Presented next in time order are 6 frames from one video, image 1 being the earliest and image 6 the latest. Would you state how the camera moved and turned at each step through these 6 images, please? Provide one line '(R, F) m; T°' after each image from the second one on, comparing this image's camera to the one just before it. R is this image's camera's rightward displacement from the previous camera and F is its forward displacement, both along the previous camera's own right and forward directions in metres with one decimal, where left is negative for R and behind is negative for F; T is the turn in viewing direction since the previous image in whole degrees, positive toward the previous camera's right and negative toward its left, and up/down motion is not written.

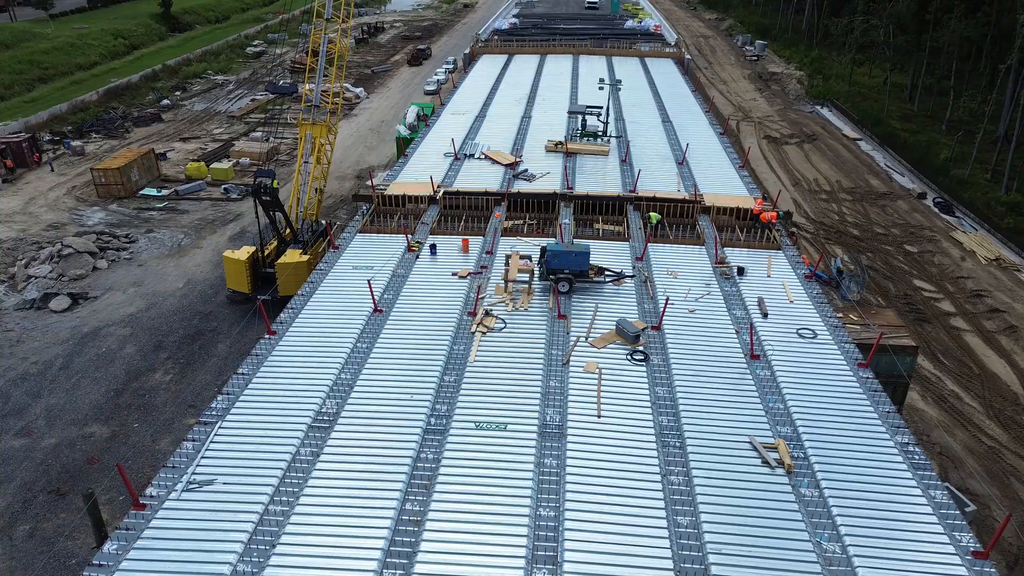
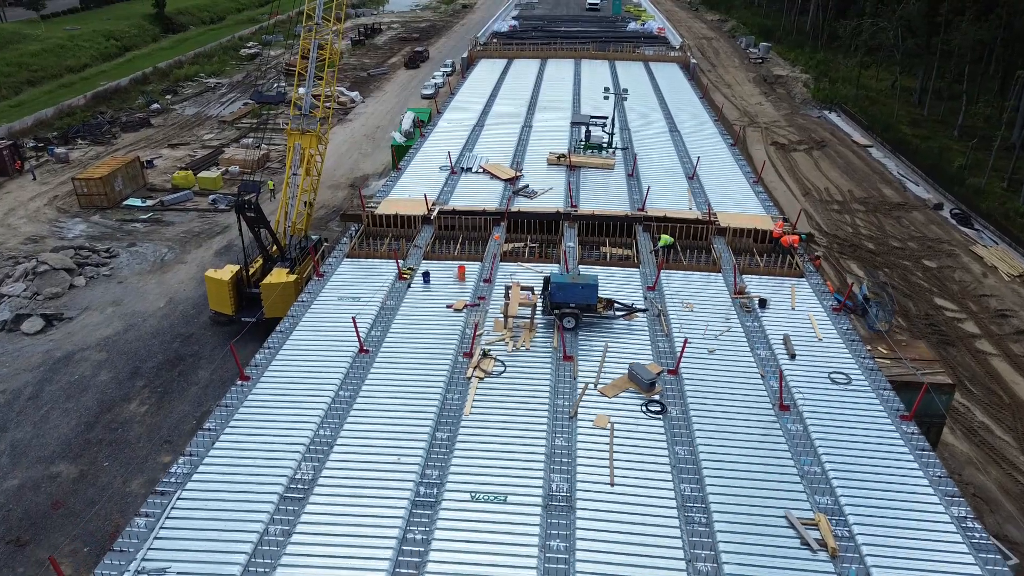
(0.0, +1.8) m; 0°
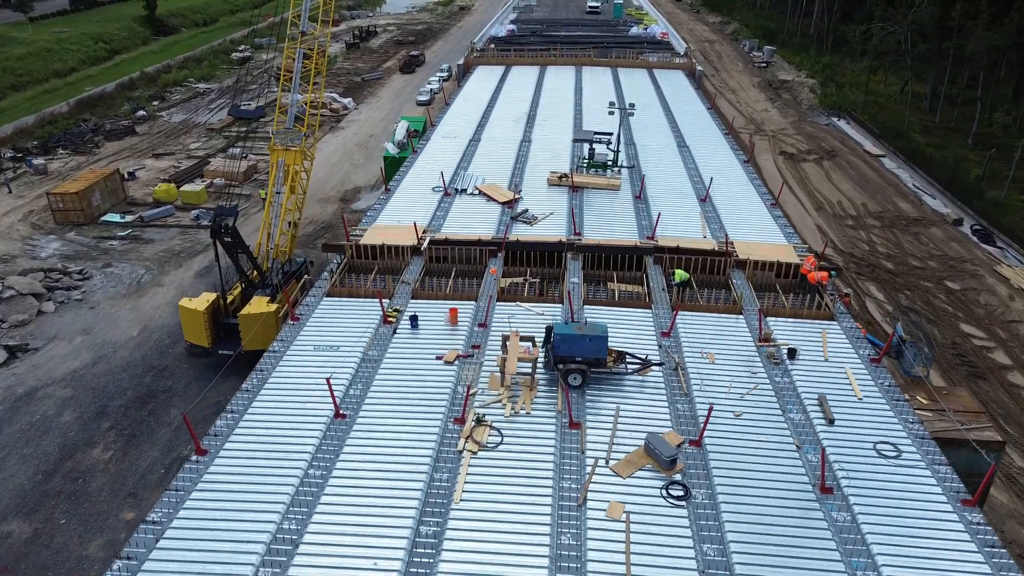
(0.0, +2.1) m; 0°
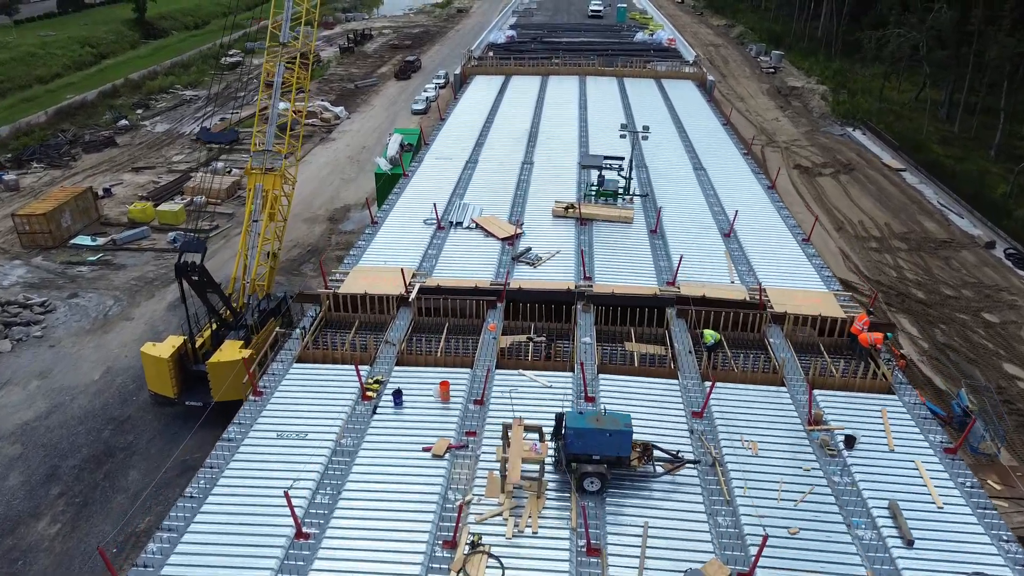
(-0.1, +2.8) m; 0°
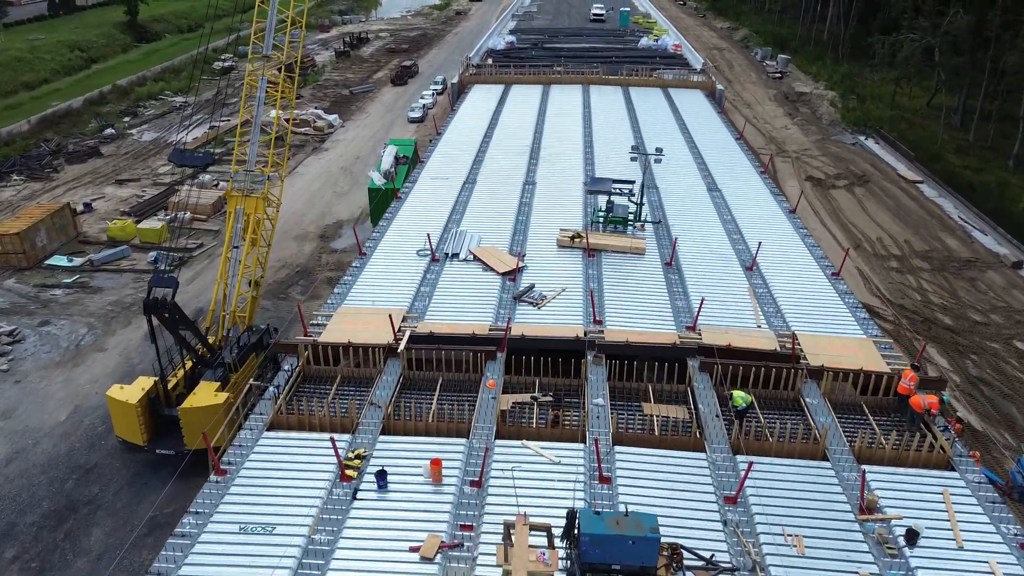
(-0.1, +2.1) m; 0°
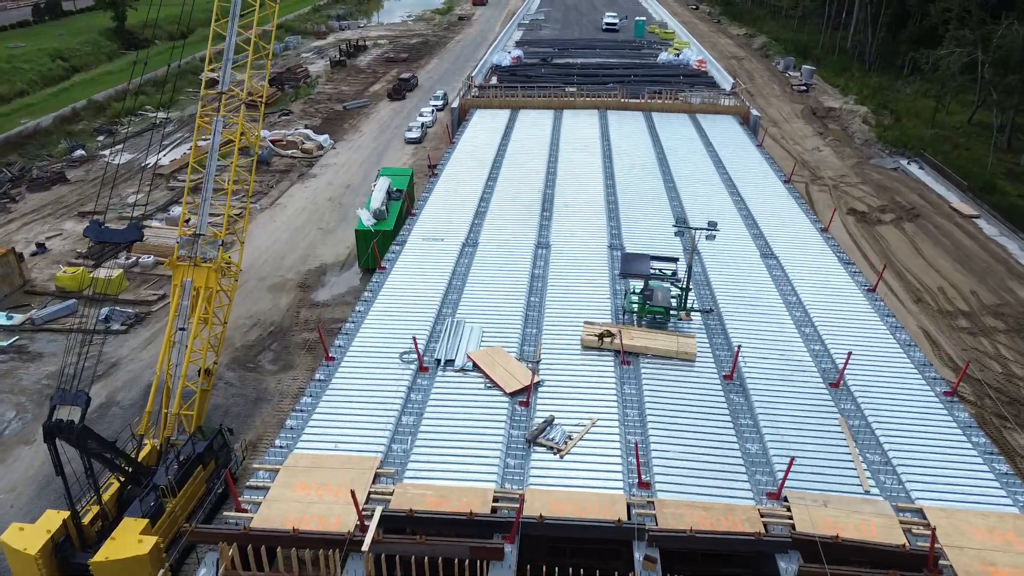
(-0.2, +5.0) m; 0°
